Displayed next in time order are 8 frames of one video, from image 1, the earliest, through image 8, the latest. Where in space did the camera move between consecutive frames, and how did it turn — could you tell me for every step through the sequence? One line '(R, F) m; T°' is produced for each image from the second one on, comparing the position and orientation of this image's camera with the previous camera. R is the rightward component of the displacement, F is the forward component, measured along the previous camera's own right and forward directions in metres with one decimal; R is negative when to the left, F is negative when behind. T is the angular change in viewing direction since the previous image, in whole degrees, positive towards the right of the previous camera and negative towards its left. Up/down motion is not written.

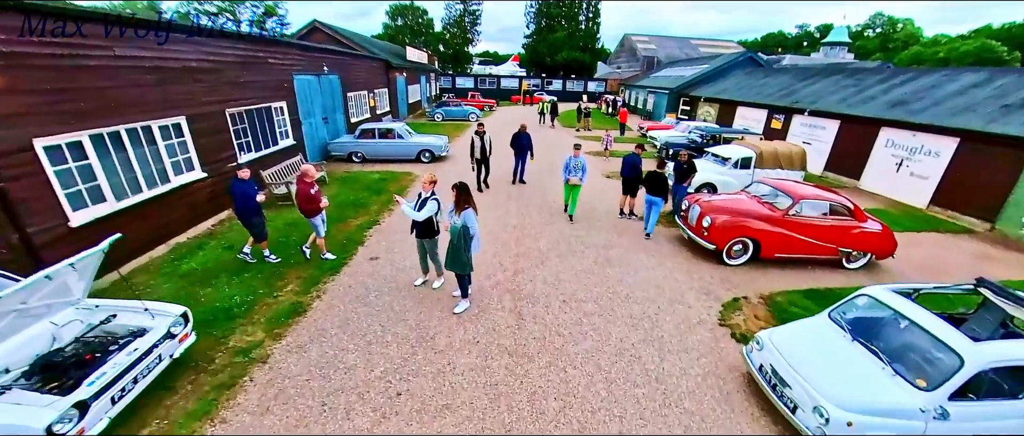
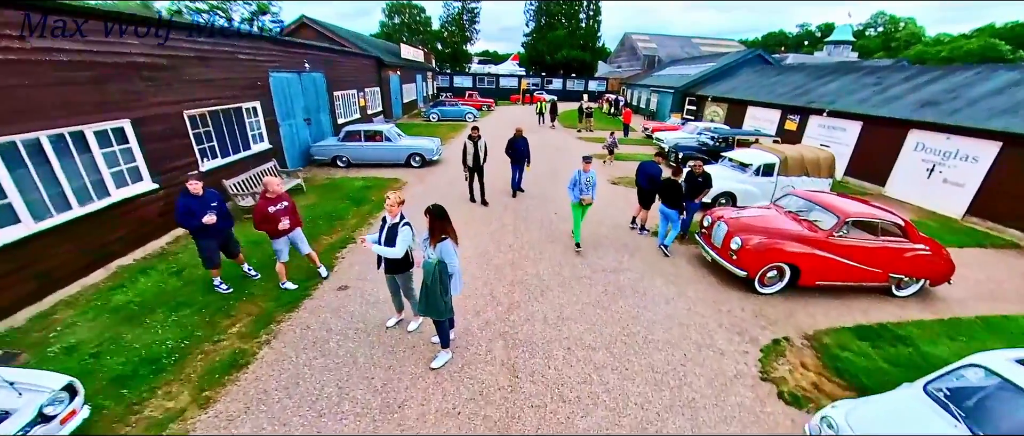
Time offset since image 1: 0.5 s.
(+0.1, +1.2) m; 0°
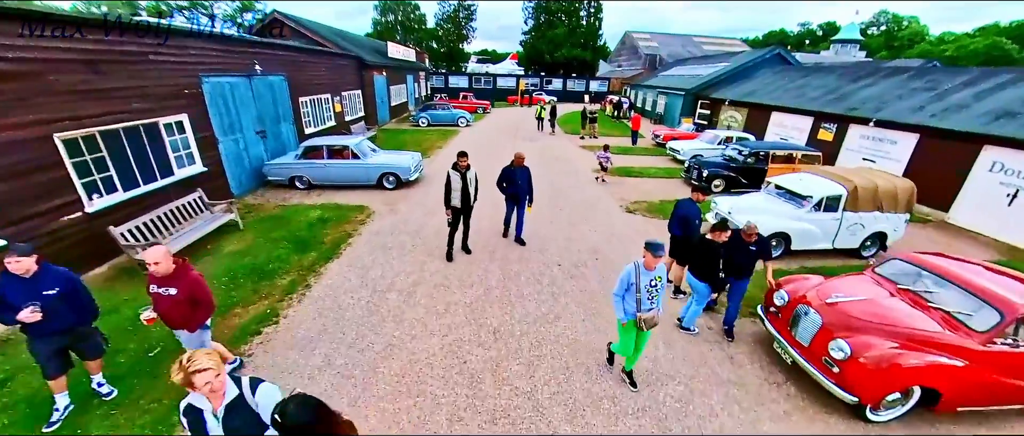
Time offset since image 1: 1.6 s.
(+0.2, +2.3) m; 0°
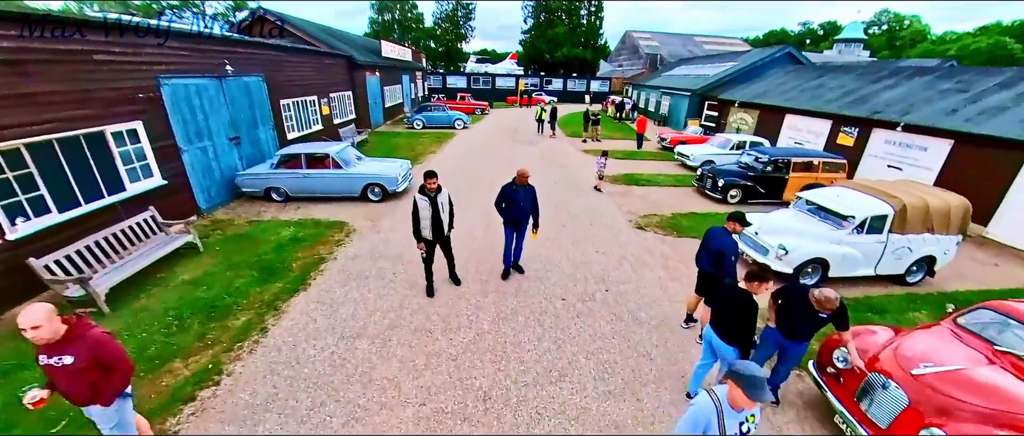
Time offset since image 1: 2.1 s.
(+0.1, +1.1) m; 0°
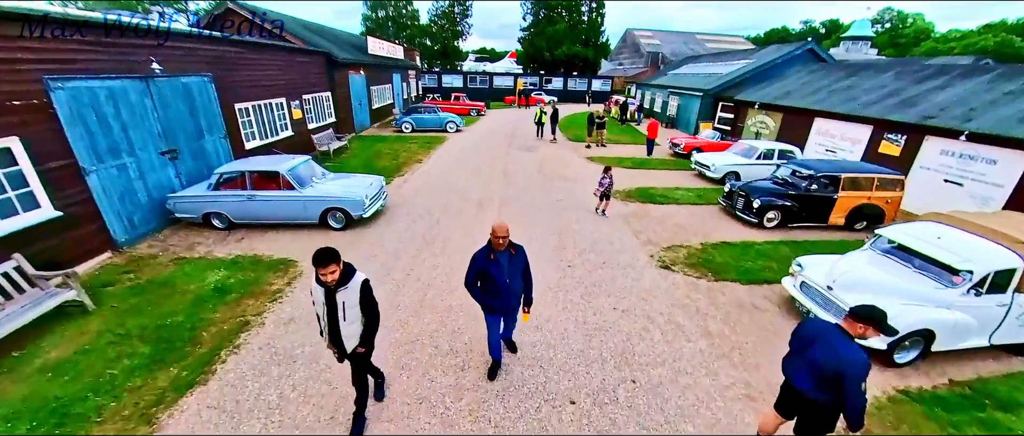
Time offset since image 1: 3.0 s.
(+0.2, +1.9) m; 0°
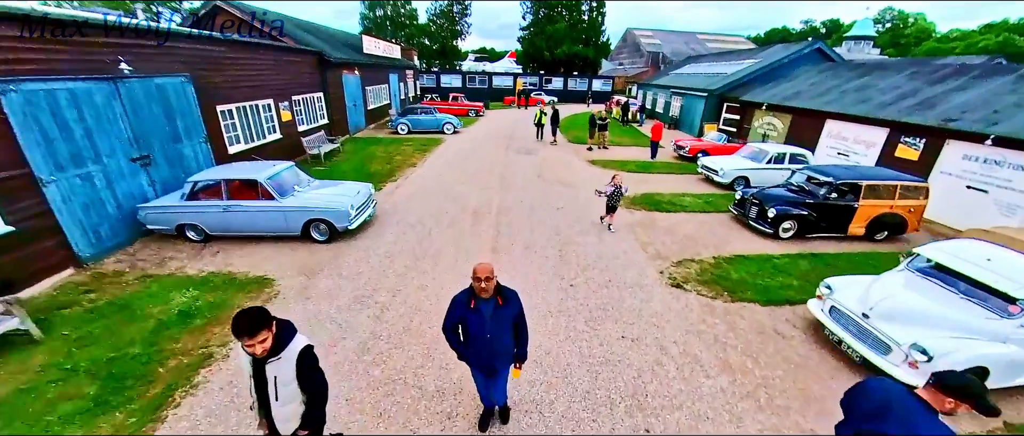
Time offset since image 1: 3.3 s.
(0.0, +0.6) m; 0°
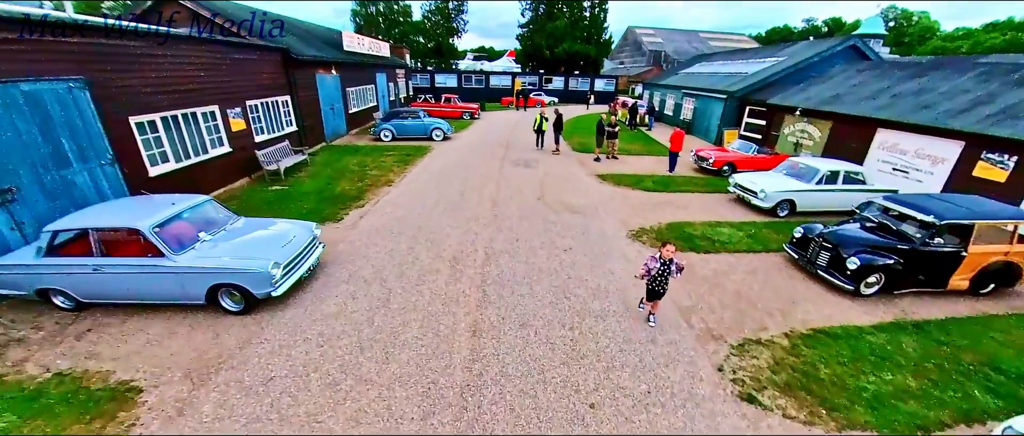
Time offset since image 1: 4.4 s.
(+0.1, +2.3) m; 0°
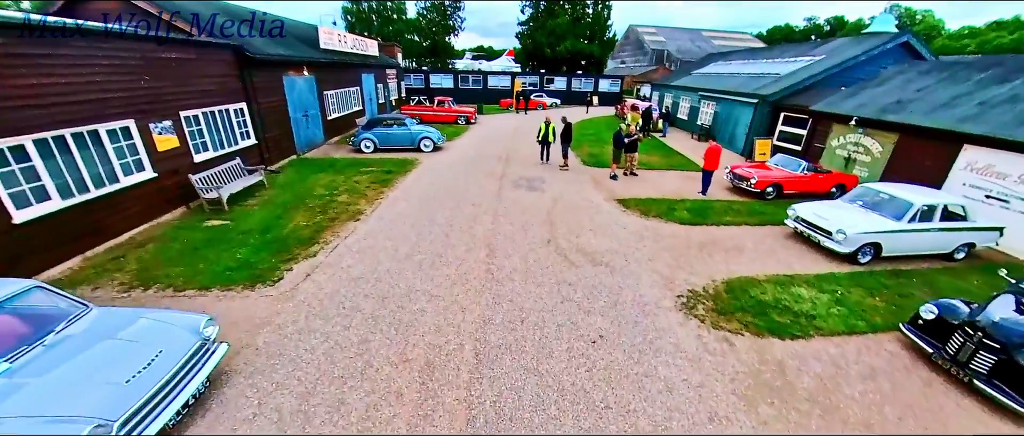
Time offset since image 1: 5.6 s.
(-0.1, +2.4) m; 0°
